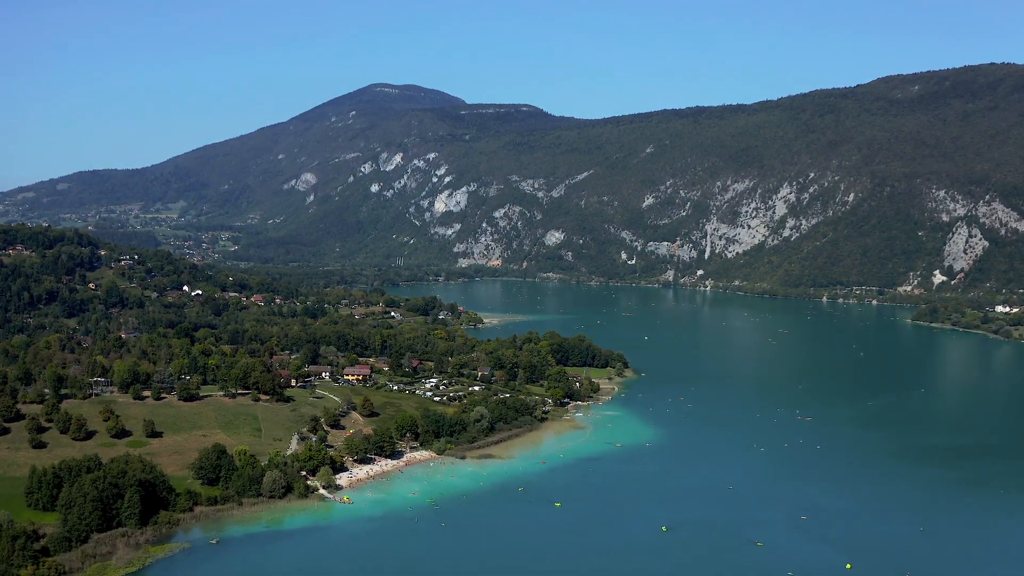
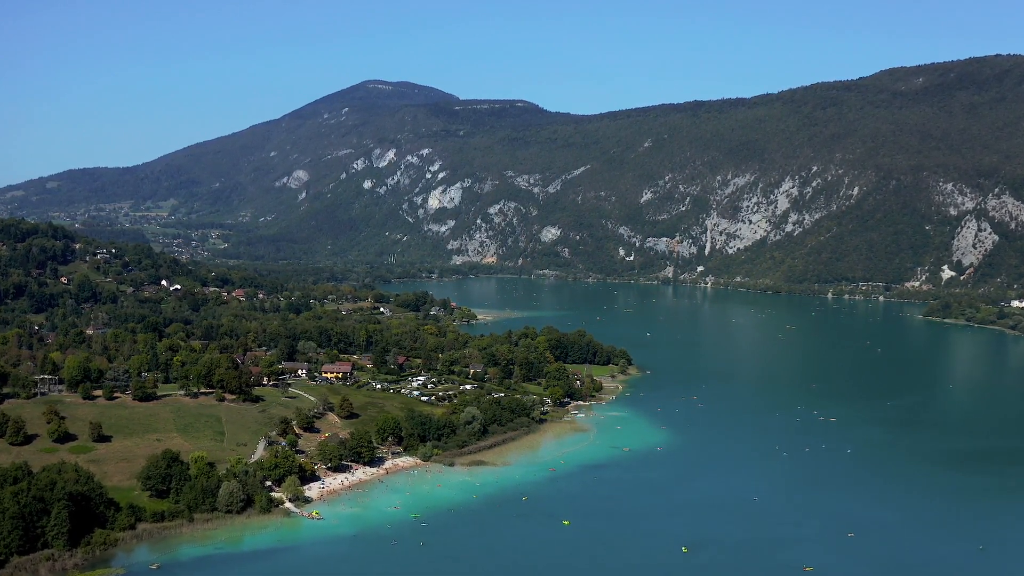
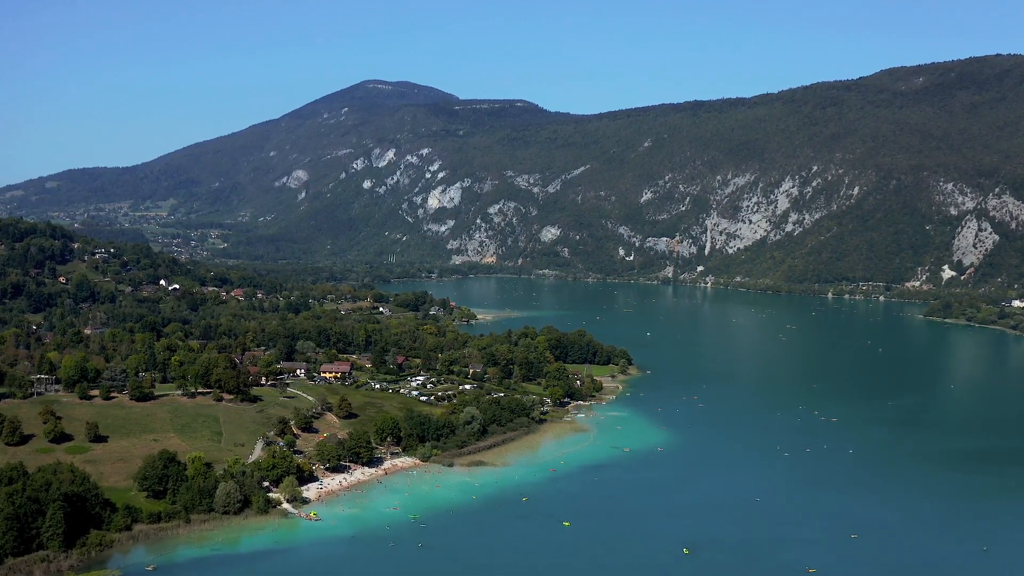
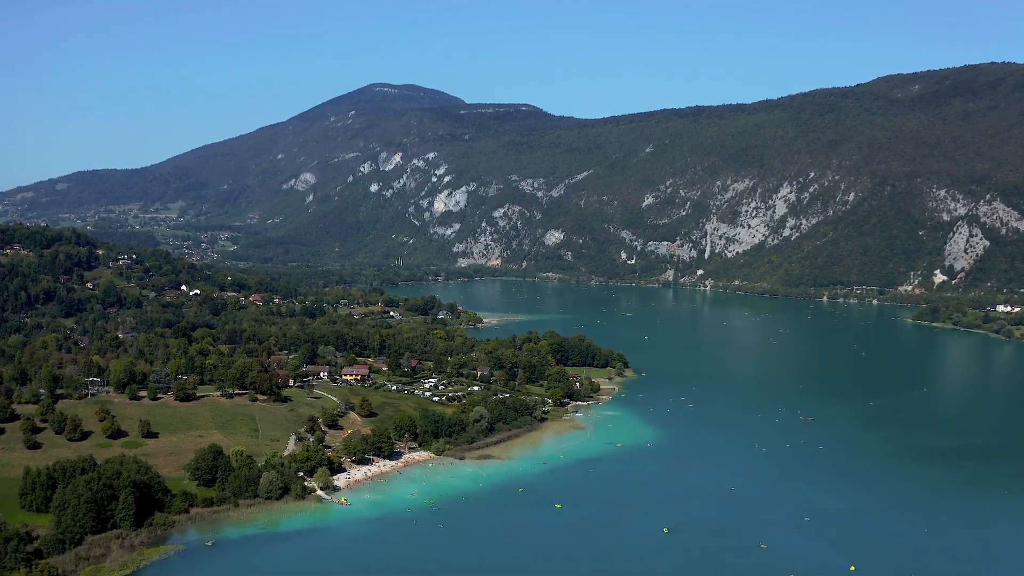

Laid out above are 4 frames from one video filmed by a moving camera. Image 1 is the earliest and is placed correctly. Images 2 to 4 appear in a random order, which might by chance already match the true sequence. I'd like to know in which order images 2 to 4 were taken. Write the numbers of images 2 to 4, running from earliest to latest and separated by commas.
4, 2, 3
